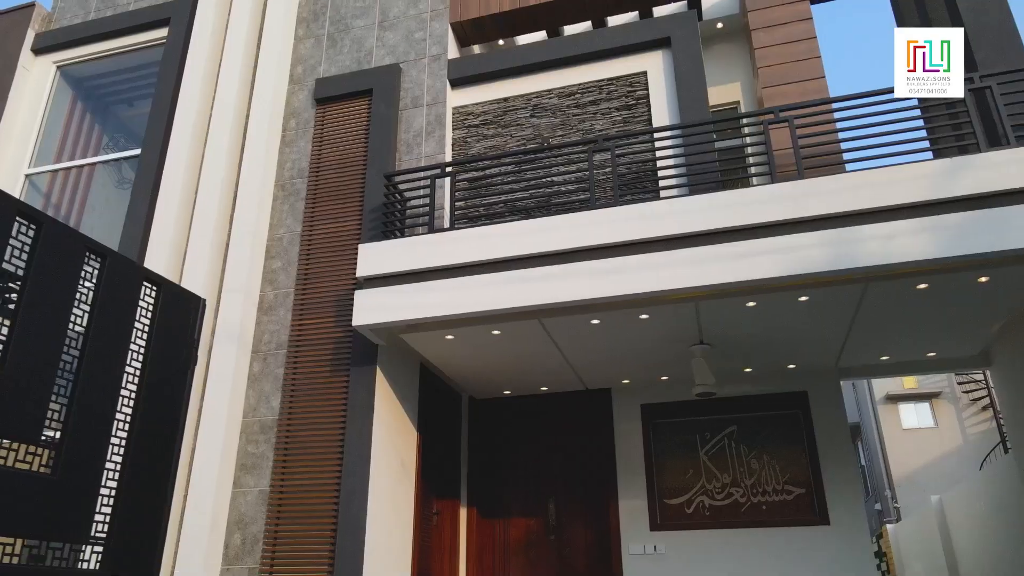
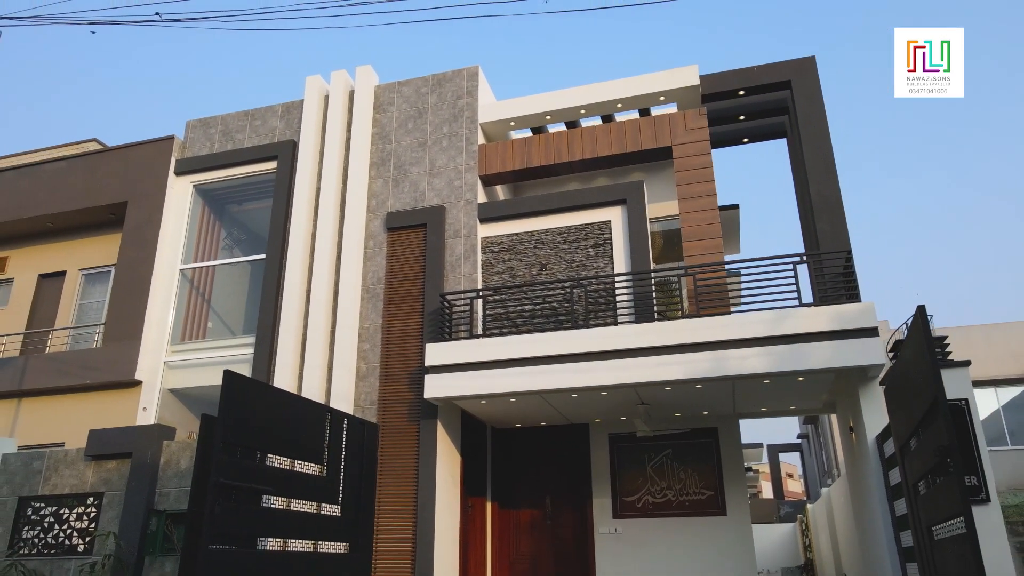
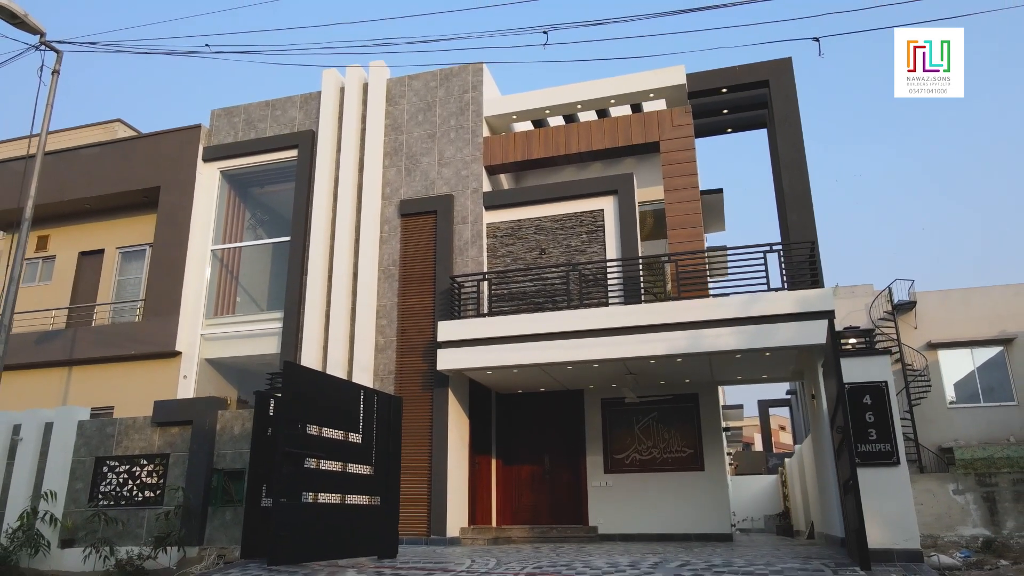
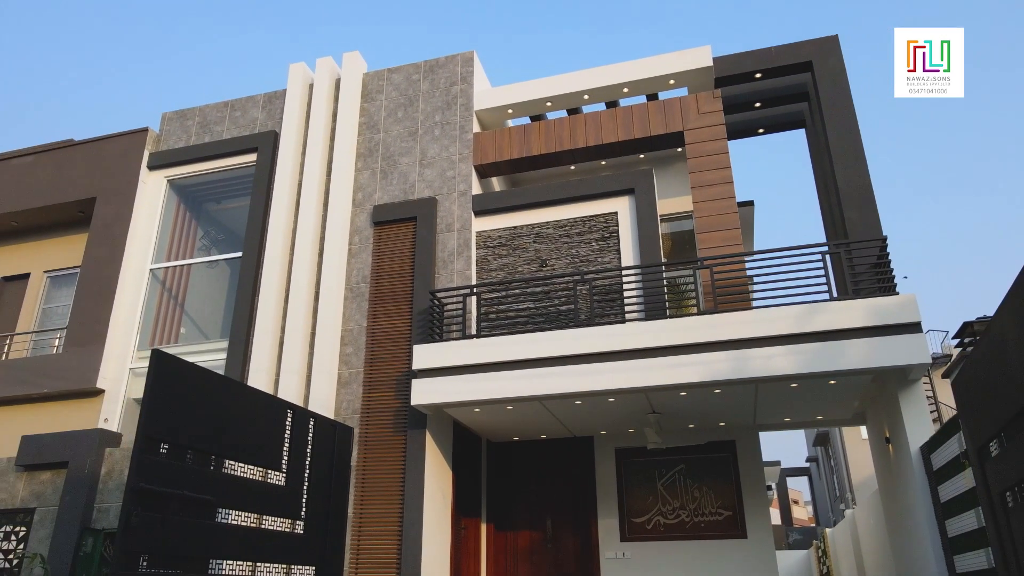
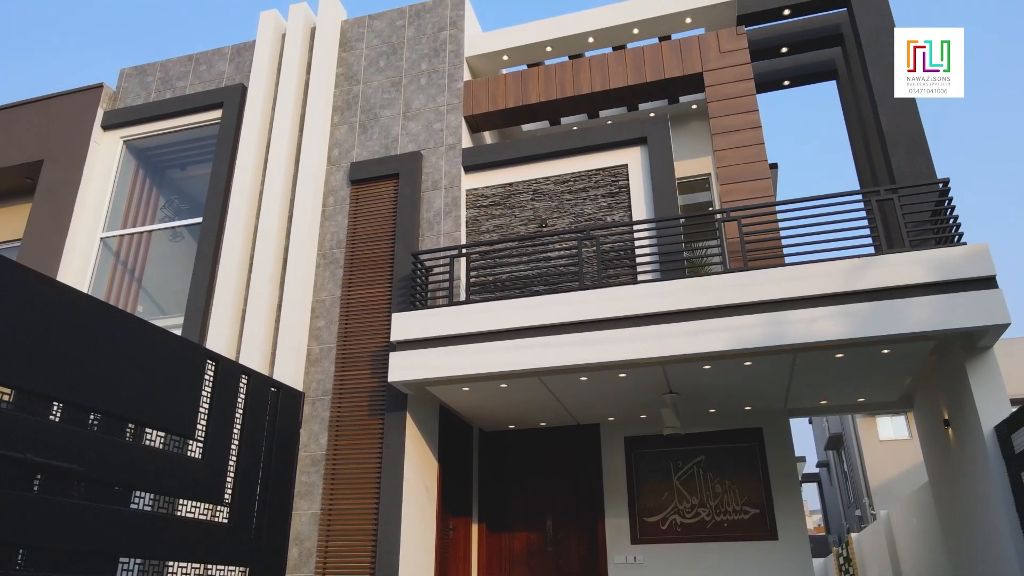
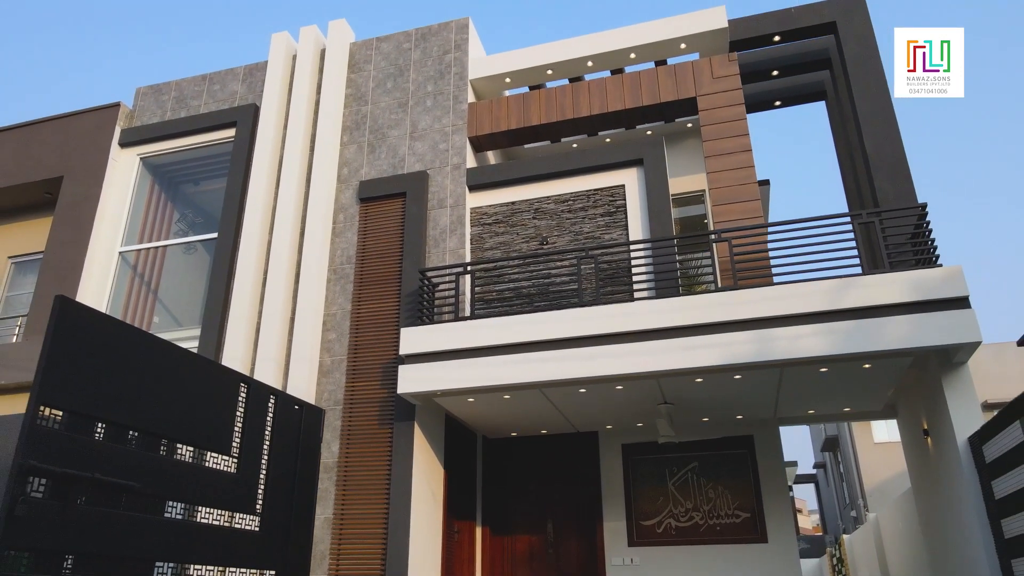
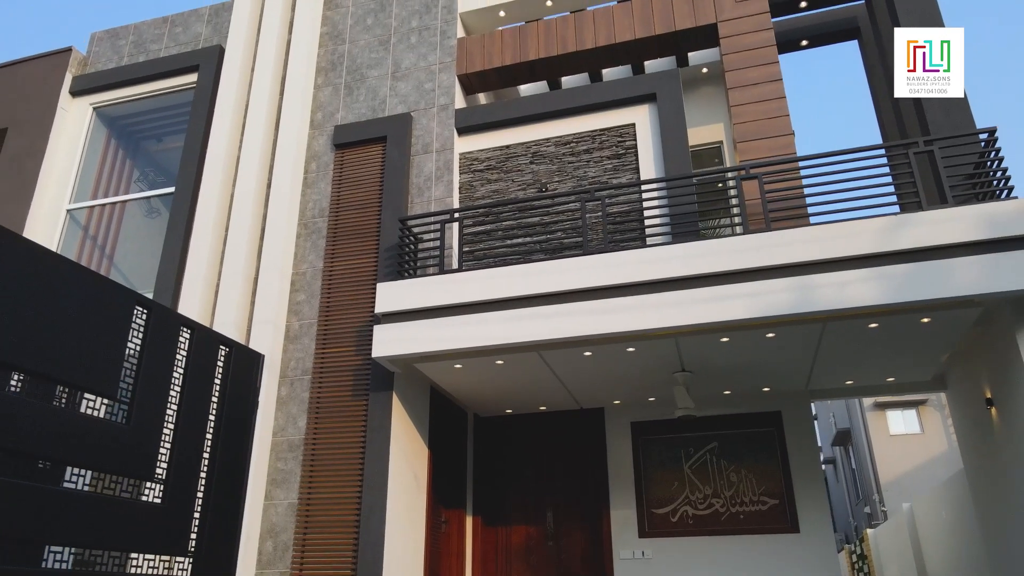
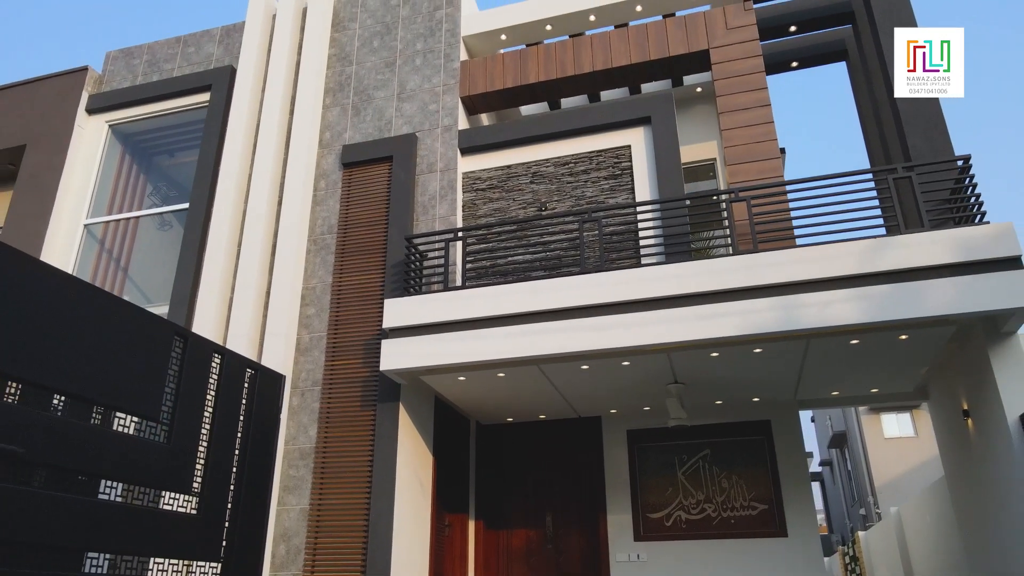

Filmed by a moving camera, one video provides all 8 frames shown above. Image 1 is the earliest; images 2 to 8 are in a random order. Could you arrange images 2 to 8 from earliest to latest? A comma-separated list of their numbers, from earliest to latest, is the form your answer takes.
7, 8, 5, 6, 4, 2, 3
